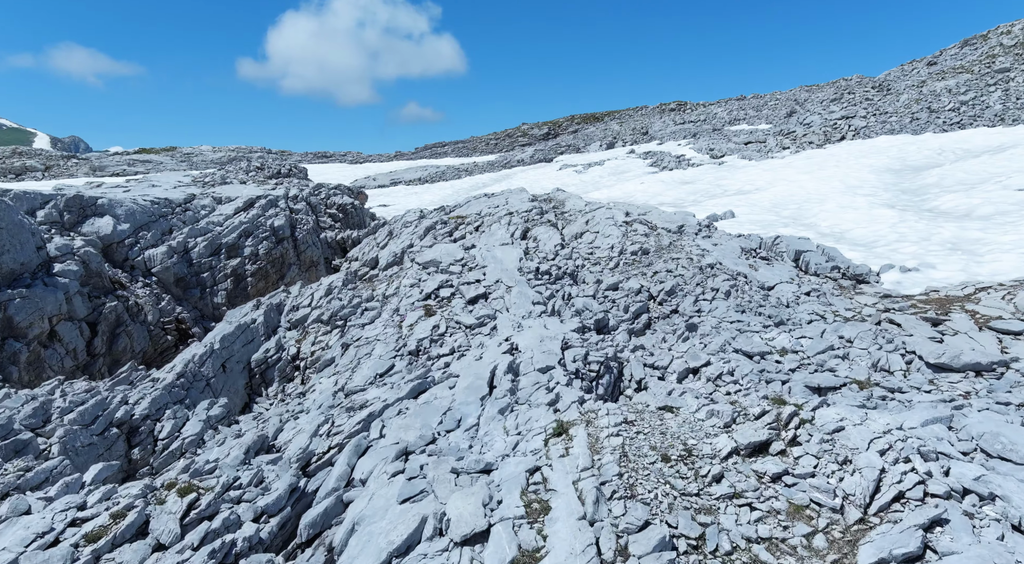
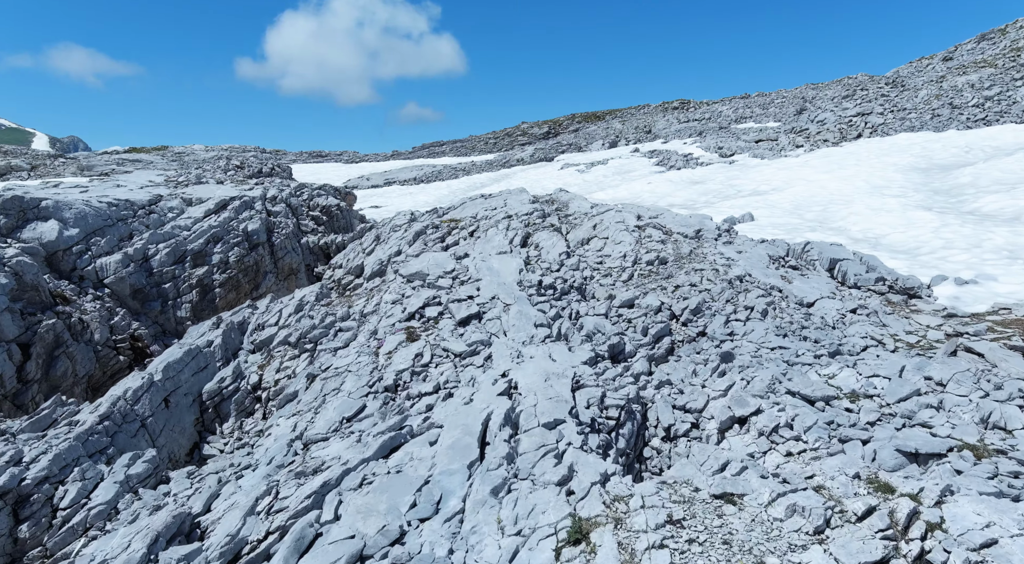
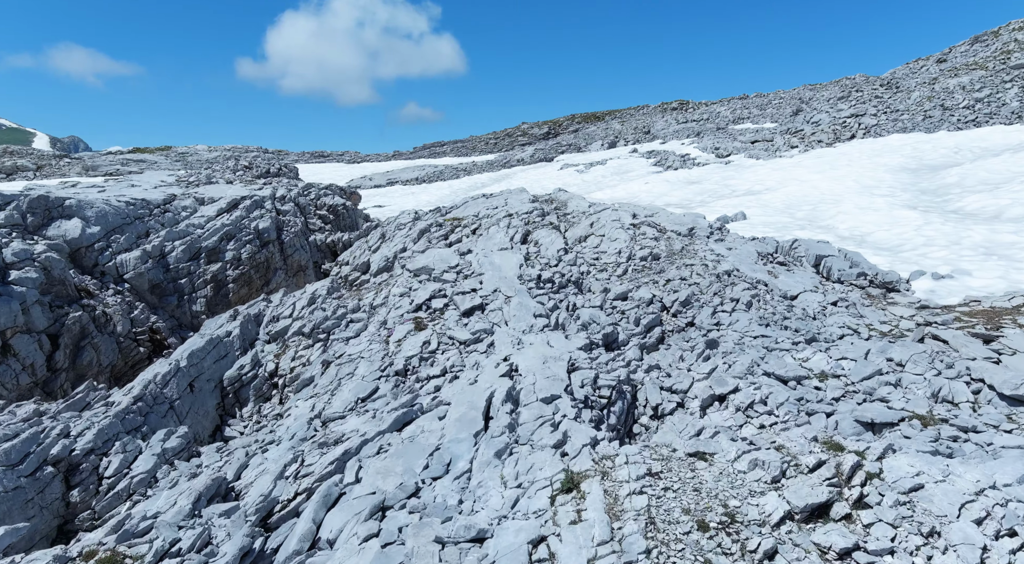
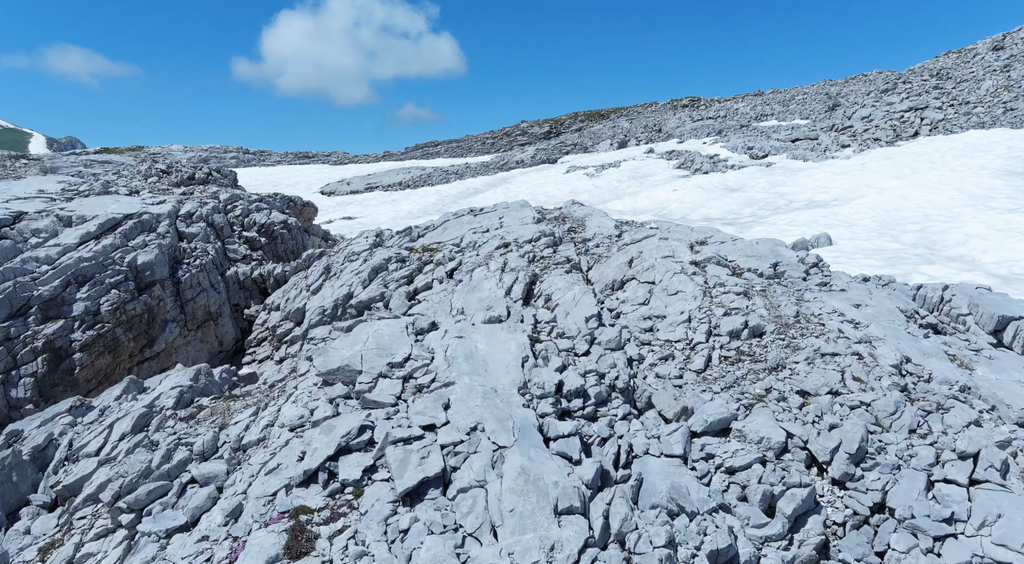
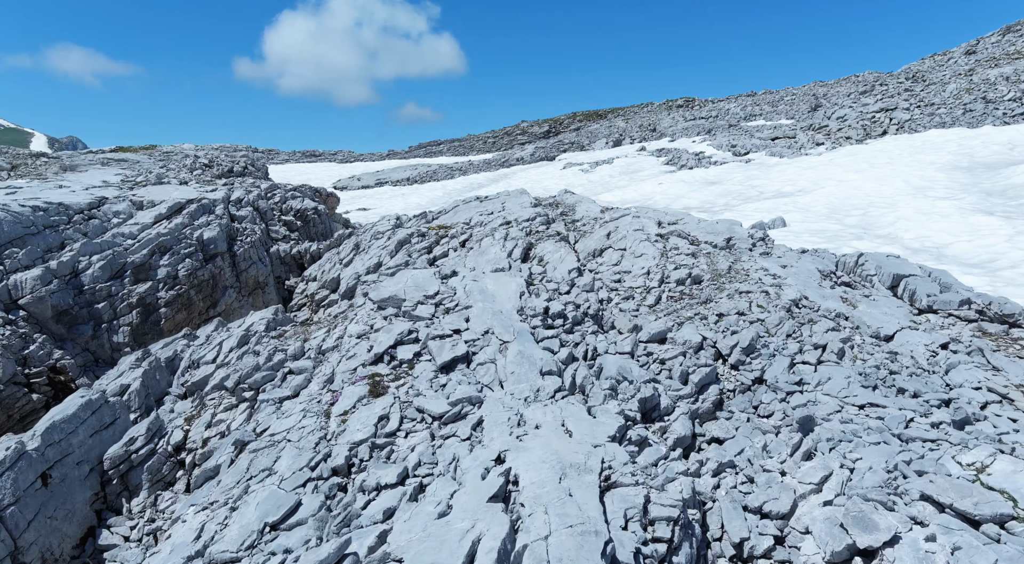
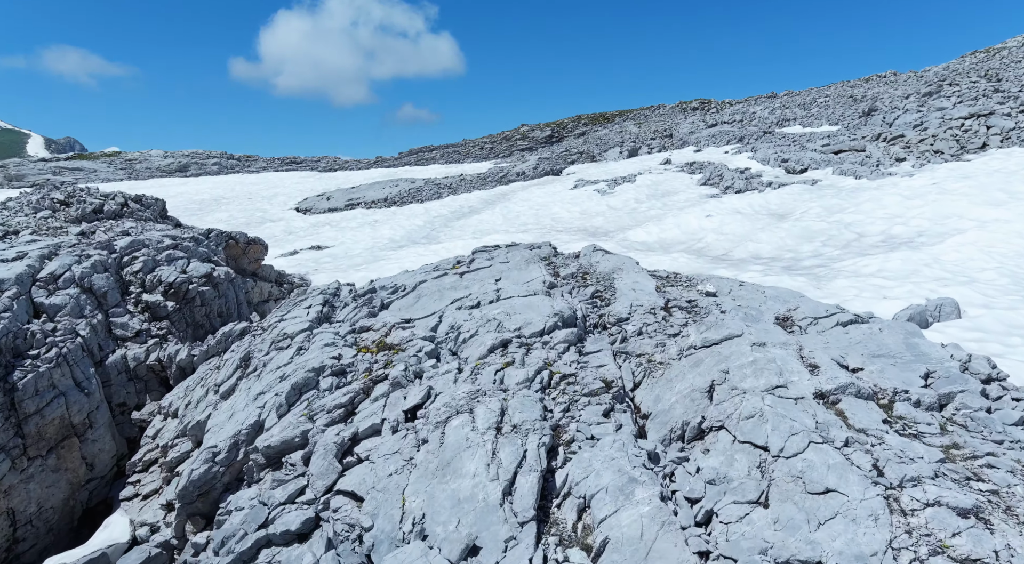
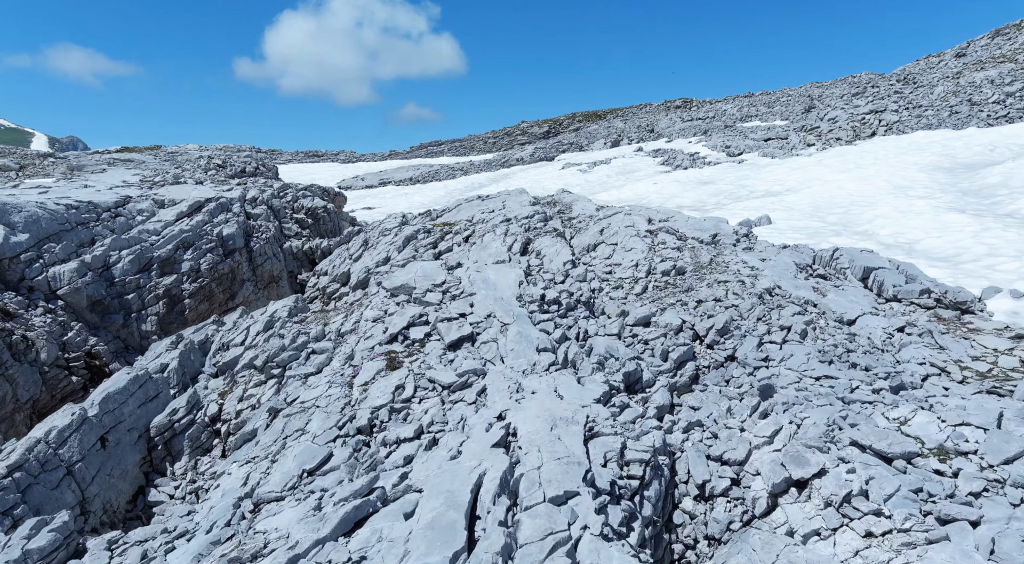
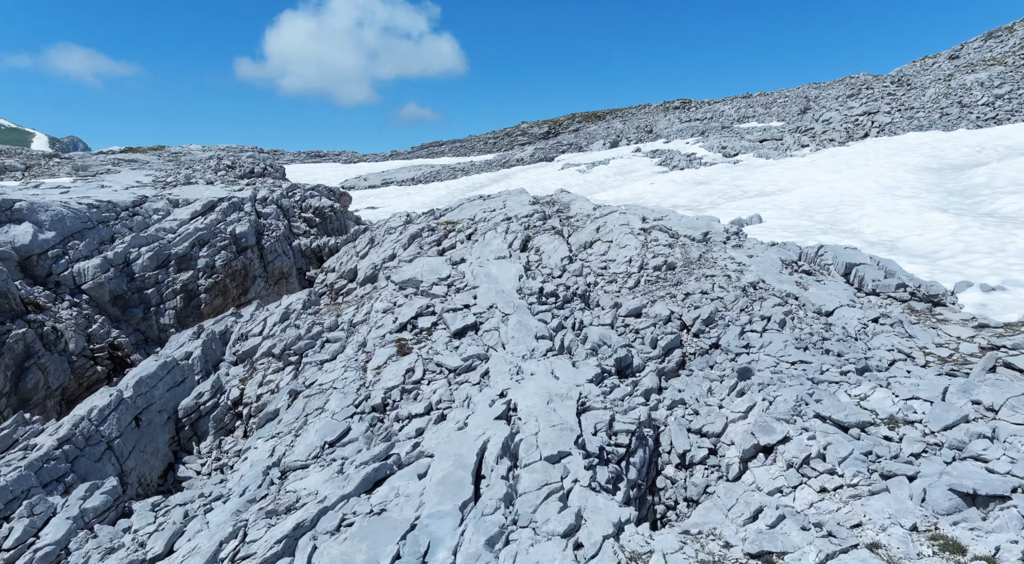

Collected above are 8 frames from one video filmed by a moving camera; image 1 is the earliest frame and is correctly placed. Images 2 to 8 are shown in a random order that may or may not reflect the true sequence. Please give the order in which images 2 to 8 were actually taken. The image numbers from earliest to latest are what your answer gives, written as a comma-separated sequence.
3, 2, 8, 7, 5, 4, 6
